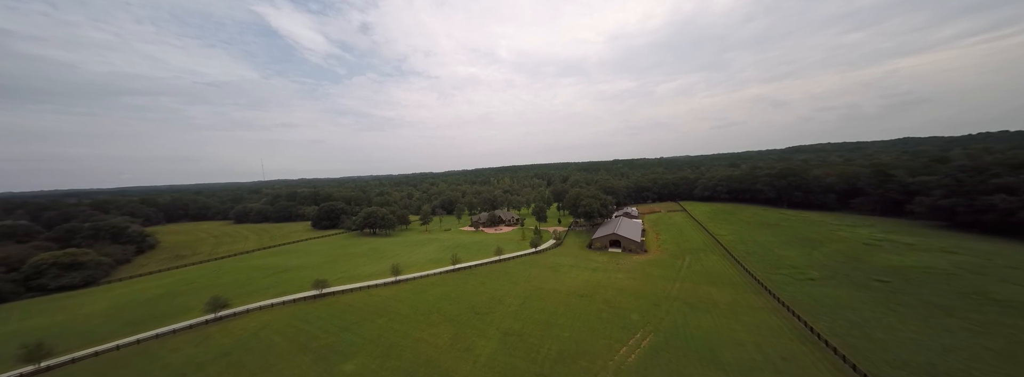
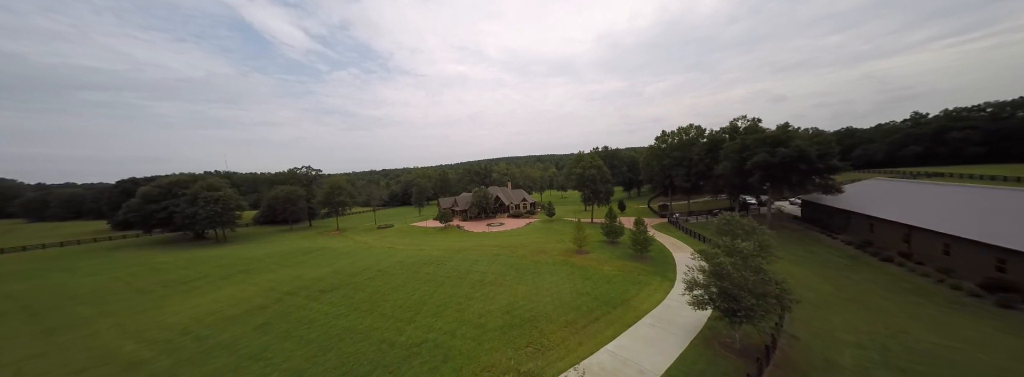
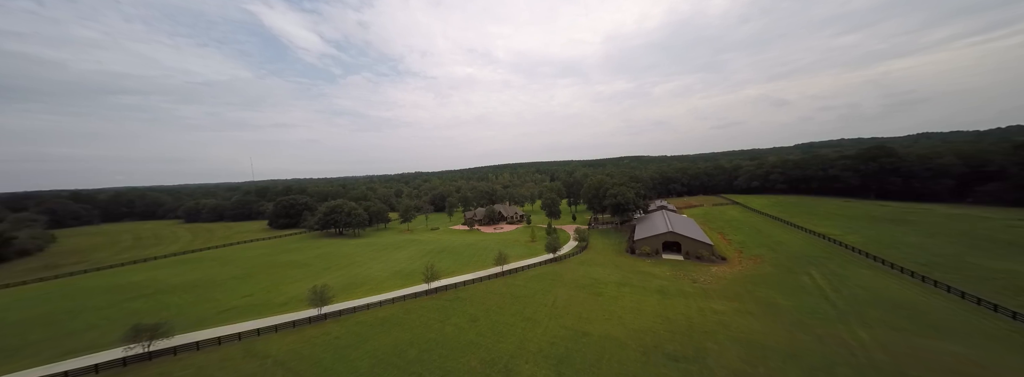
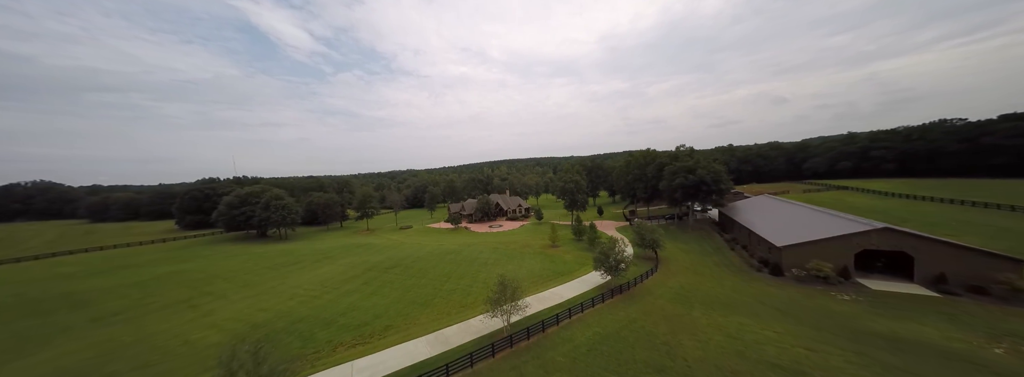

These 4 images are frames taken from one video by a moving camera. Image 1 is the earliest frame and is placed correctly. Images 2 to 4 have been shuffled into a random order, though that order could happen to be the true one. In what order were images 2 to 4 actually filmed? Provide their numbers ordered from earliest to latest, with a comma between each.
3, 4, 2
